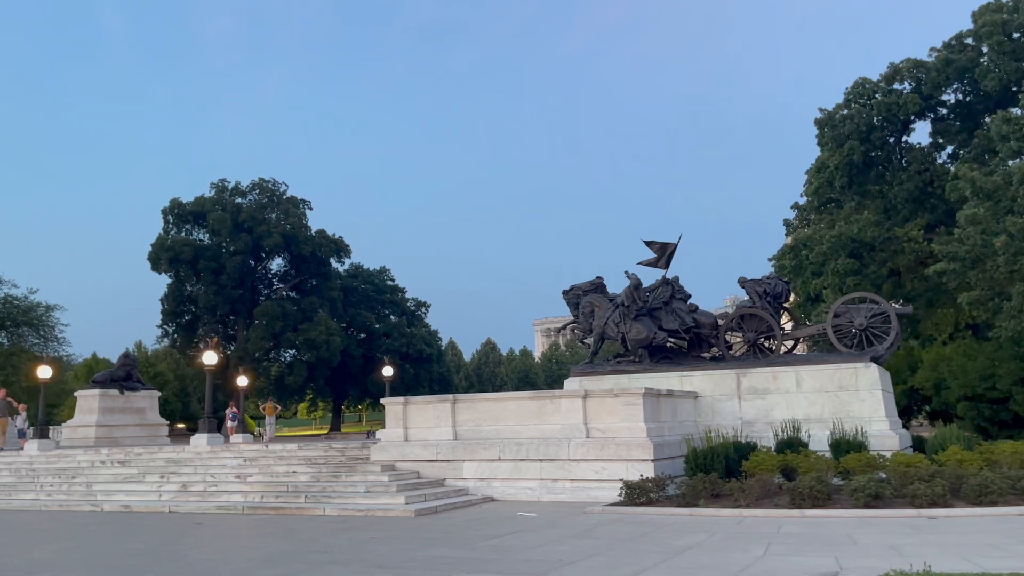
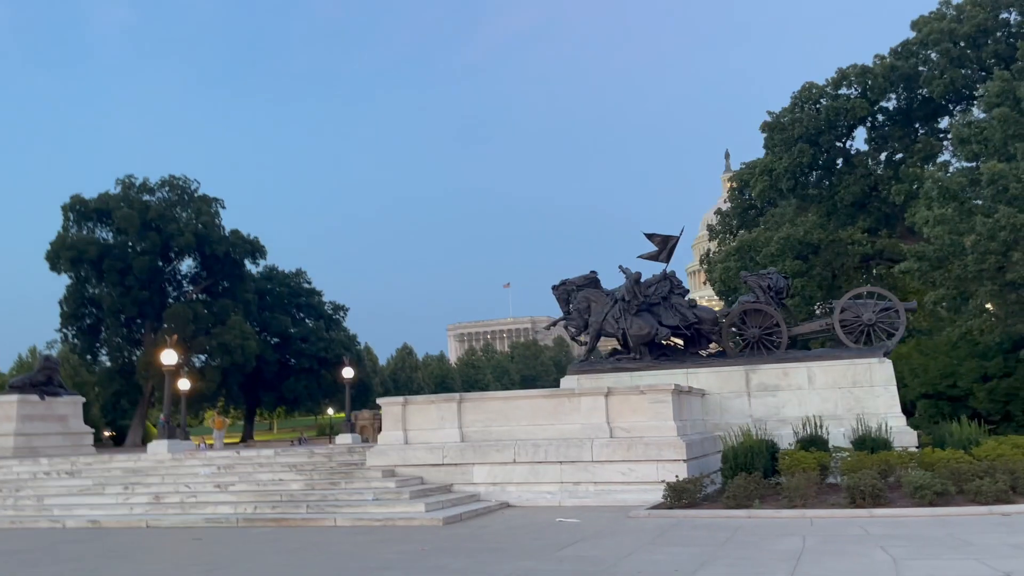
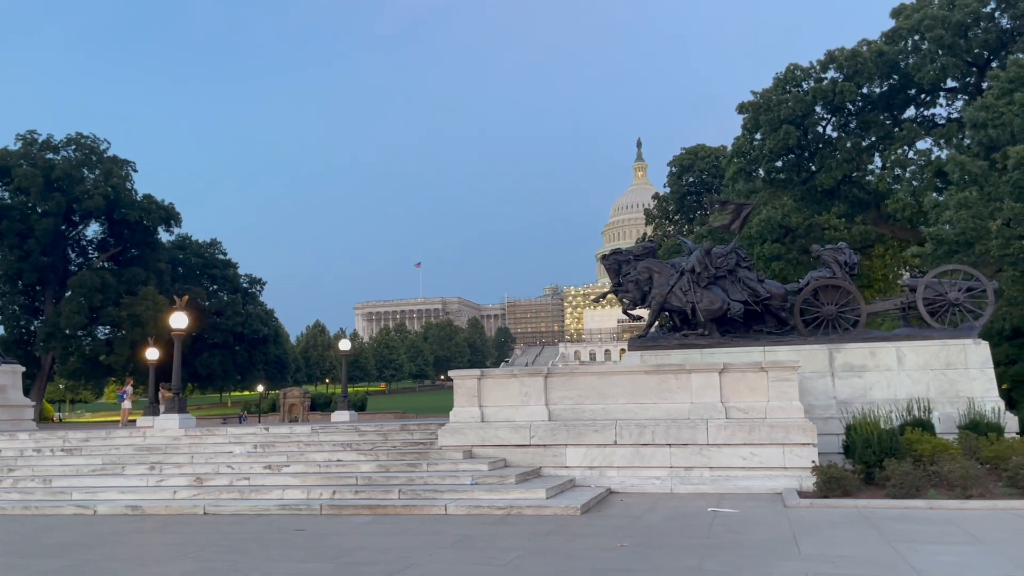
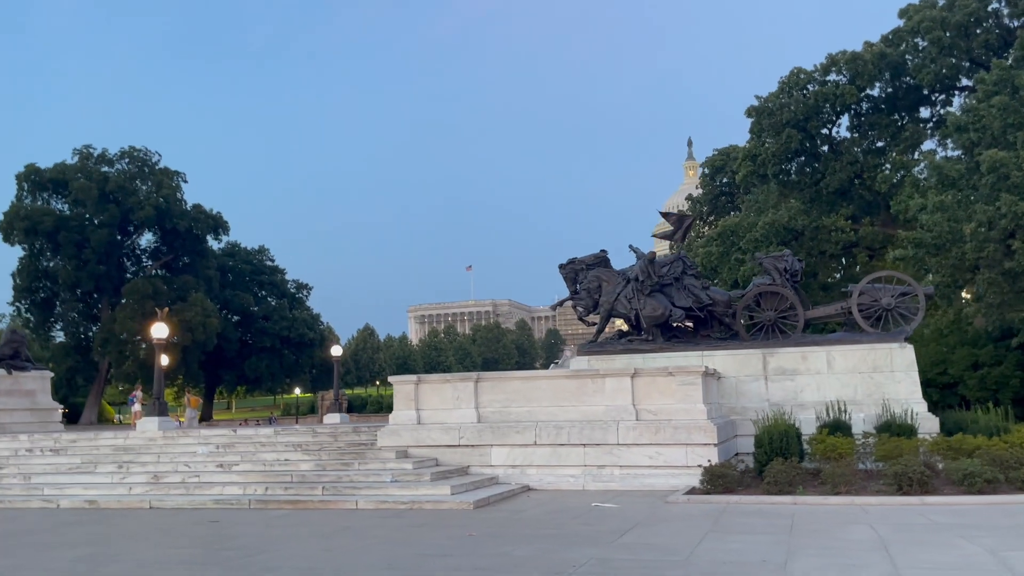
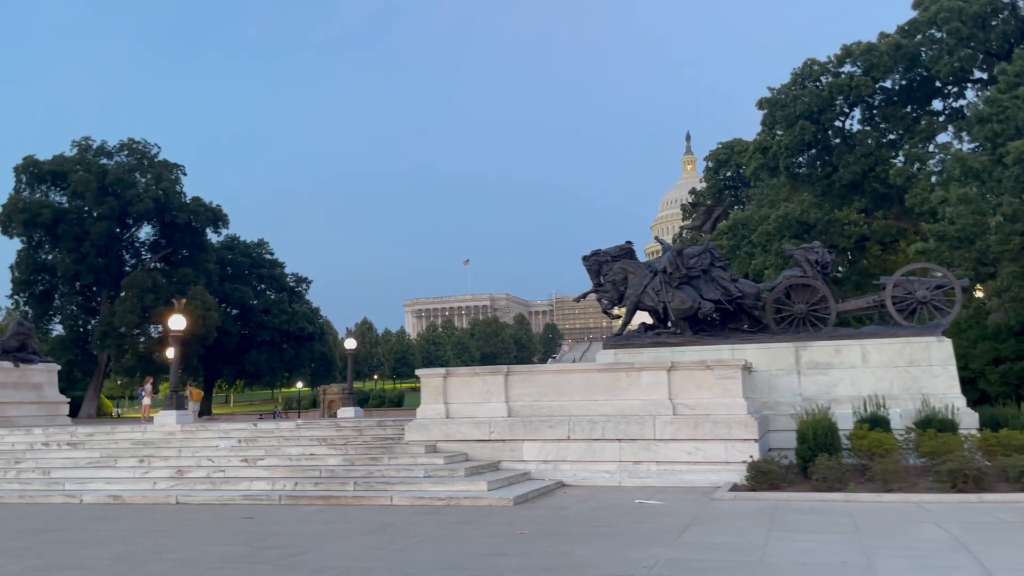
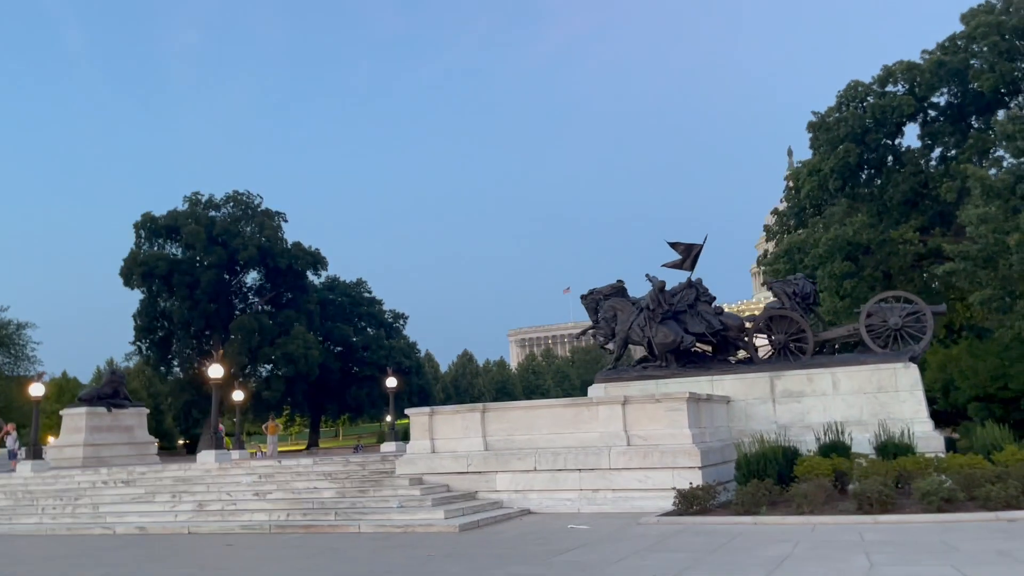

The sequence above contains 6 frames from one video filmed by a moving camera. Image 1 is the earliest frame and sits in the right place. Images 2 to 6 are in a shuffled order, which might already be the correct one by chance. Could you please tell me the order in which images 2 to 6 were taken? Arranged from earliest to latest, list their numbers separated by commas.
6, 2, 4, 5, 3
